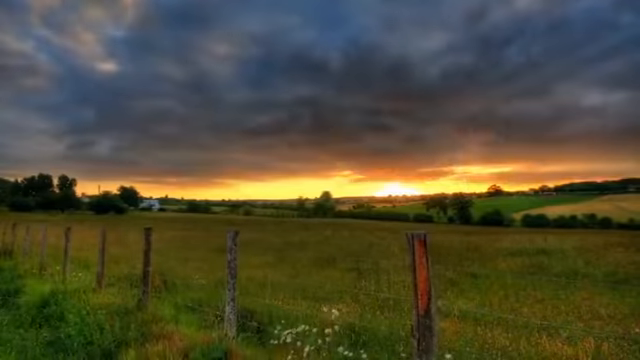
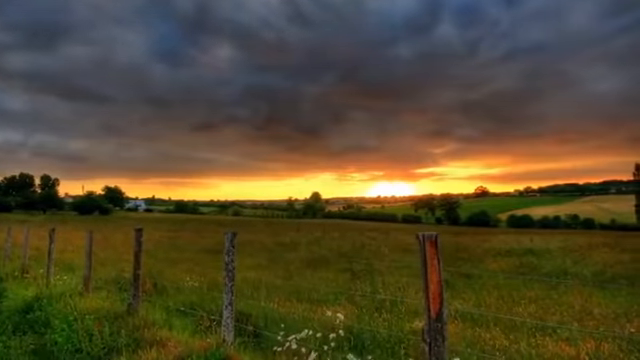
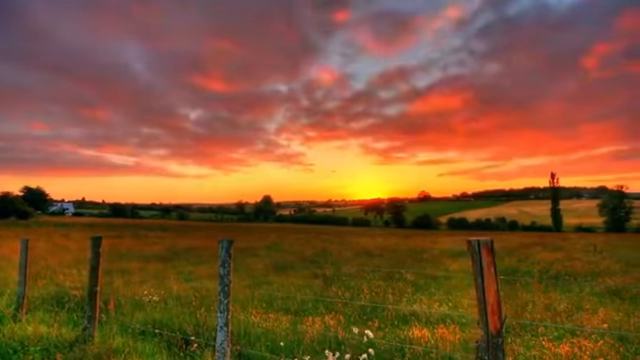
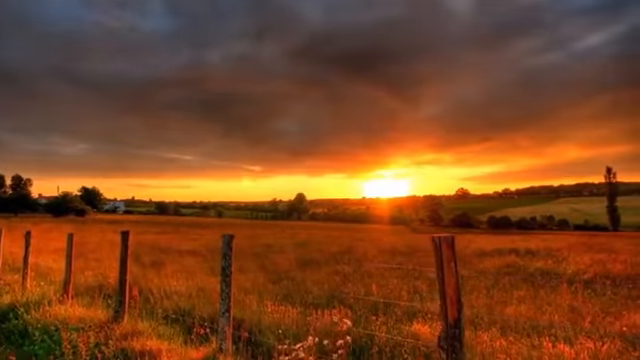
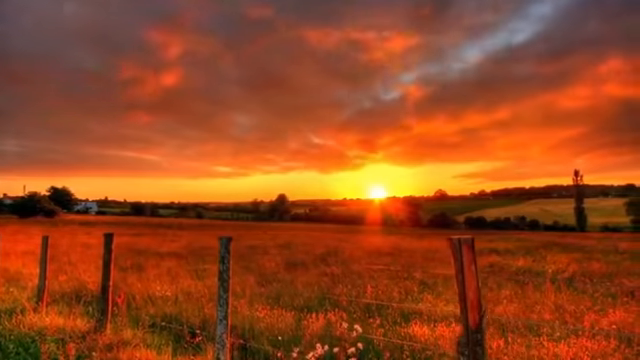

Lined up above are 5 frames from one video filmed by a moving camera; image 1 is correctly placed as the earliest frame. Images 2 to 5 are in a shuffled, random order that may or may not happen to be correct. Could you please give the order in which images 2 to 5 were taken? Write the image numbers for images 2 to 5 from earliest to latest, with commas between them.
2, 4, 5, 3
